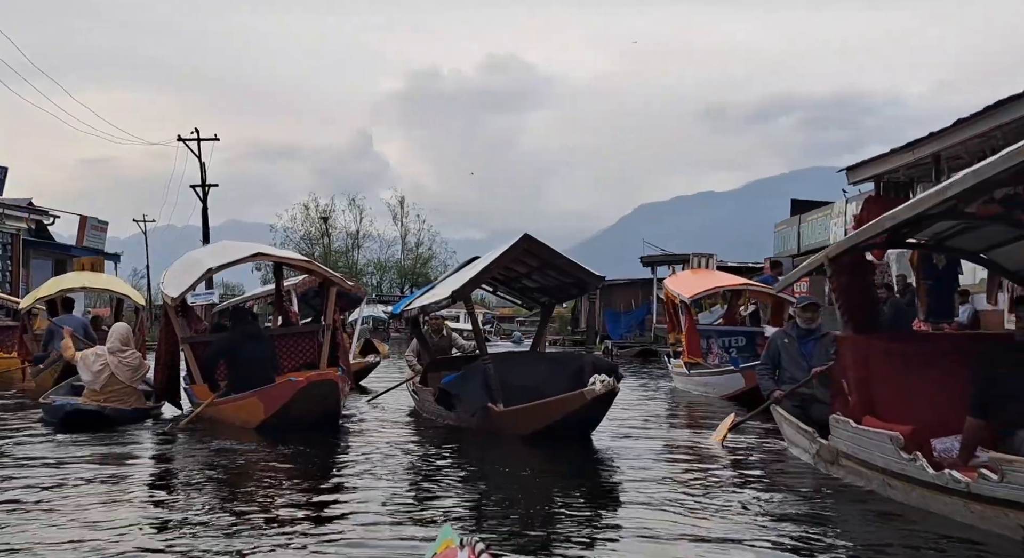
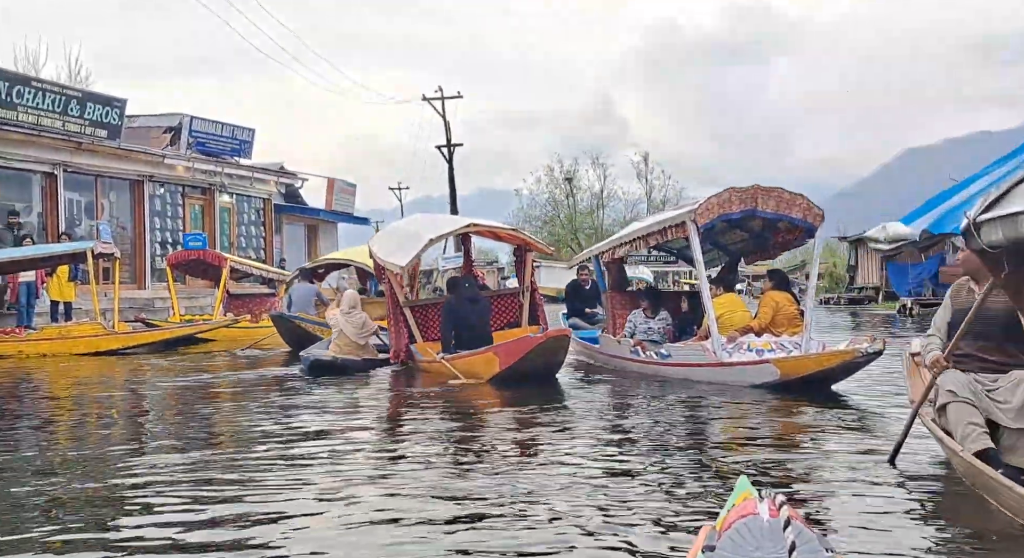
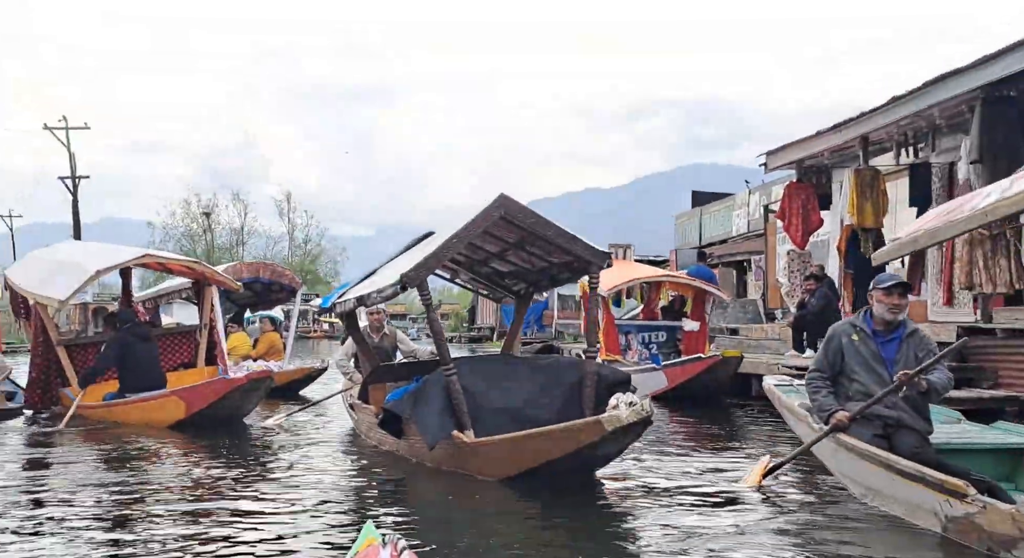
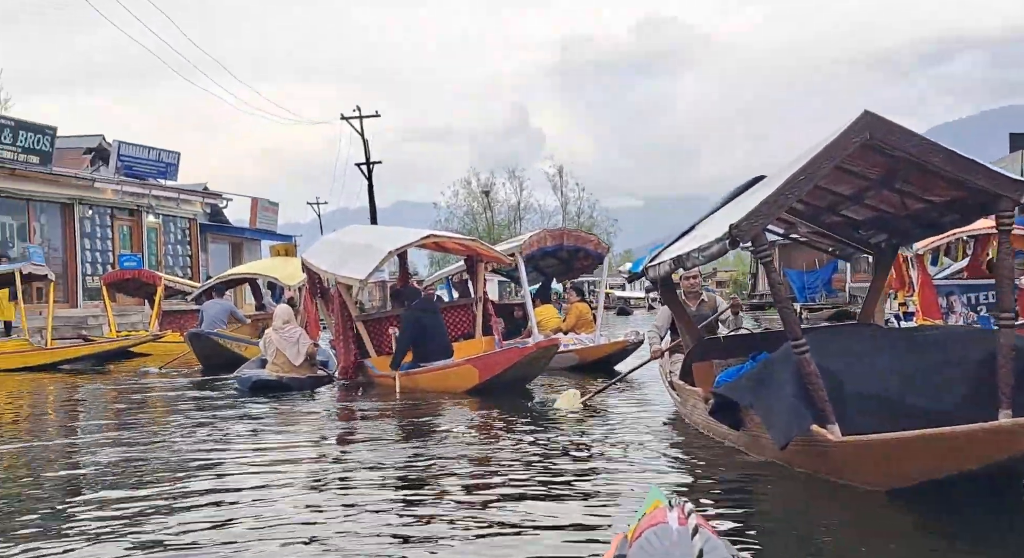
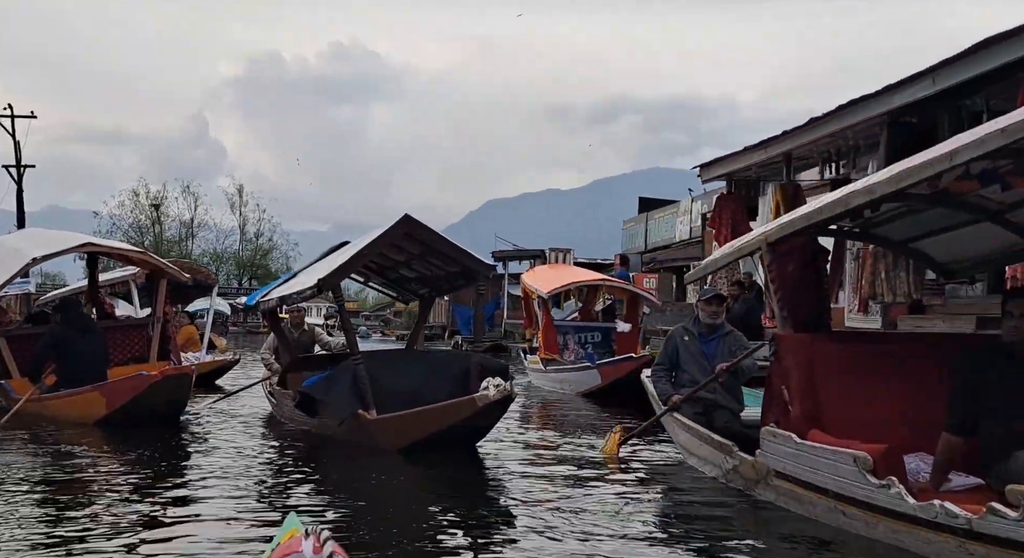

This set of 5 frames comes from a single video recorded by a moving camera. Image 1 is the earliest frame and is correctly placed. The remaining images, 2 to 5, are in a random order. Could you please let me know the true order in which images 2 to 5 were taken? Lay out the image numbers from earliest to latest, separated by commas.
5, 3, 4, 2
